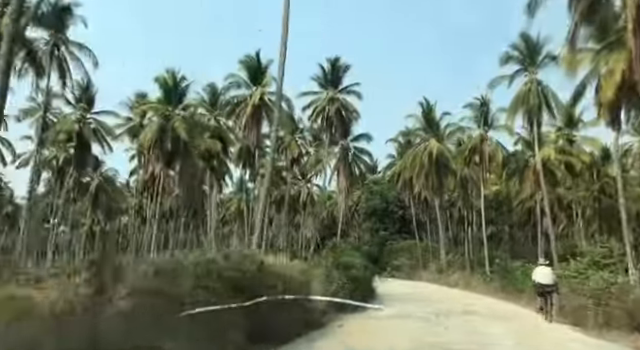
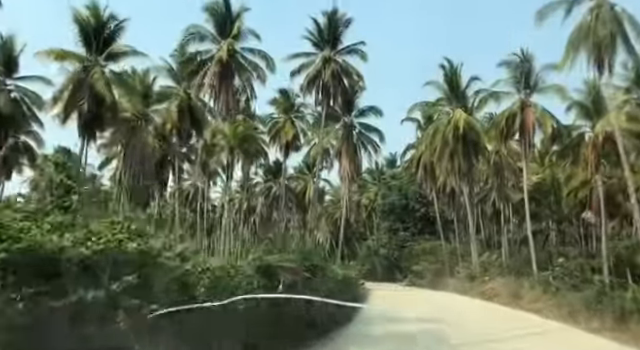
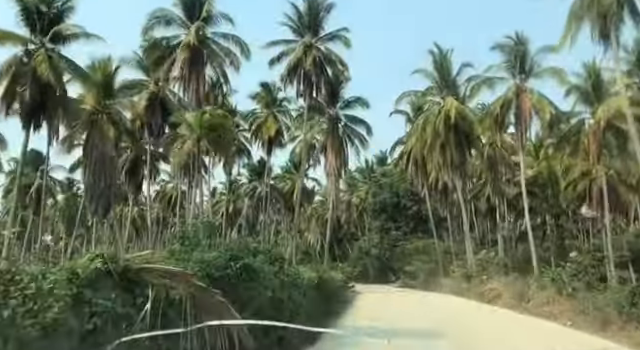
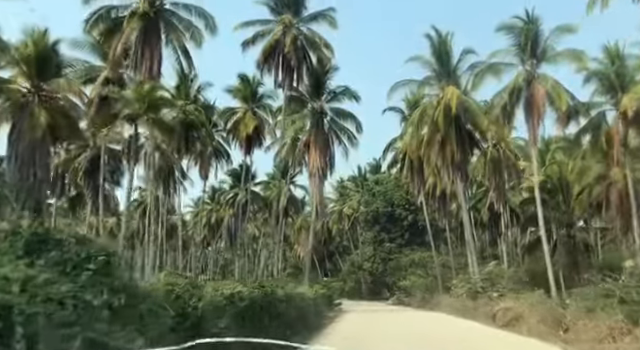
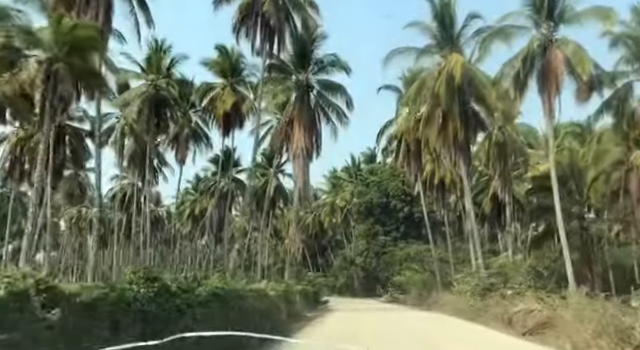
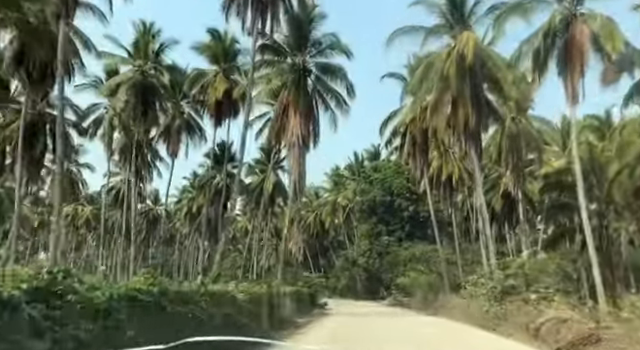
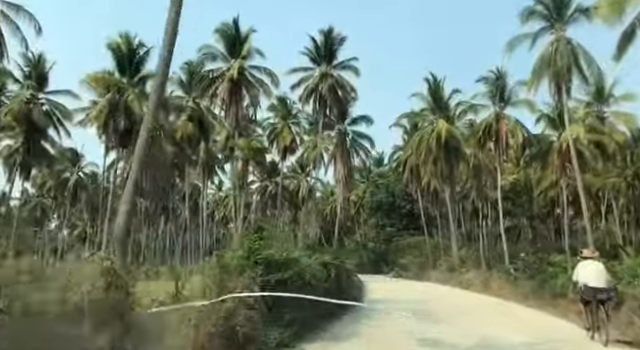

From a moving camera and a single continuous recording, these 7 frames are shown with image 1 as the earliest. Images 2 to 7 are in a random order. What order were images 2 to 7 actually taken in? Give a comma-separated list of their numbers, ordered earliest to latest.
7, 2, 3, 4, 5, 6
